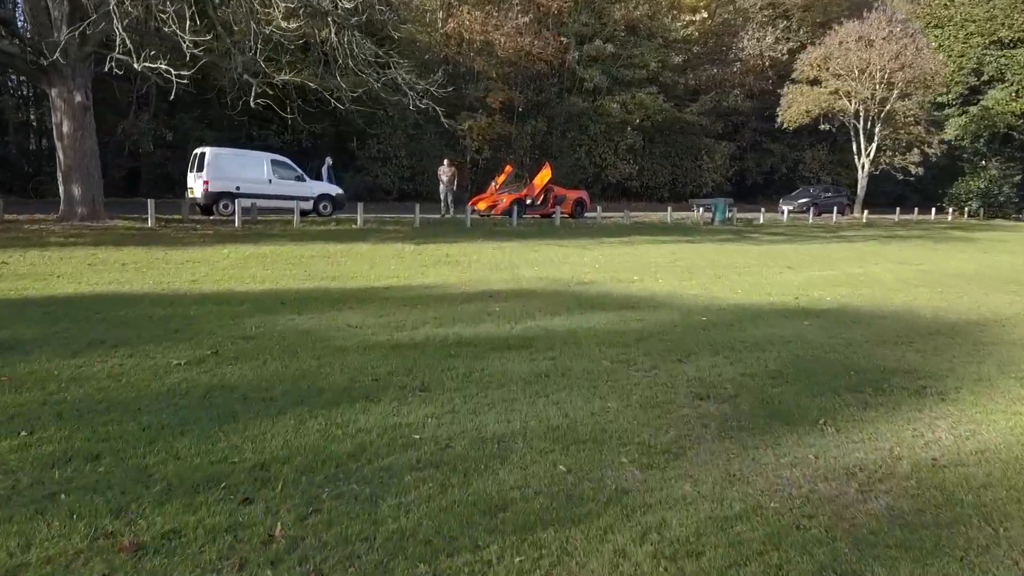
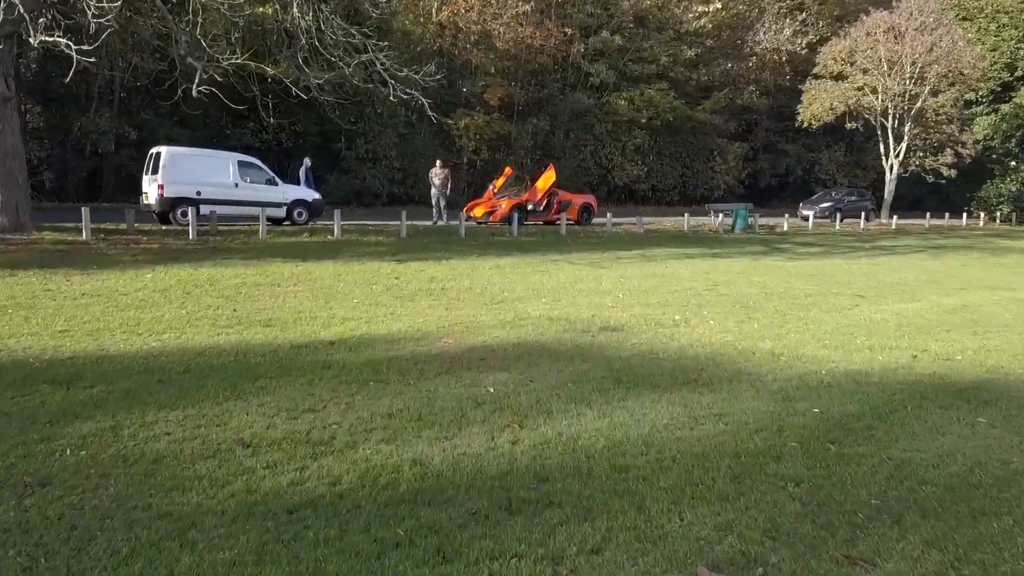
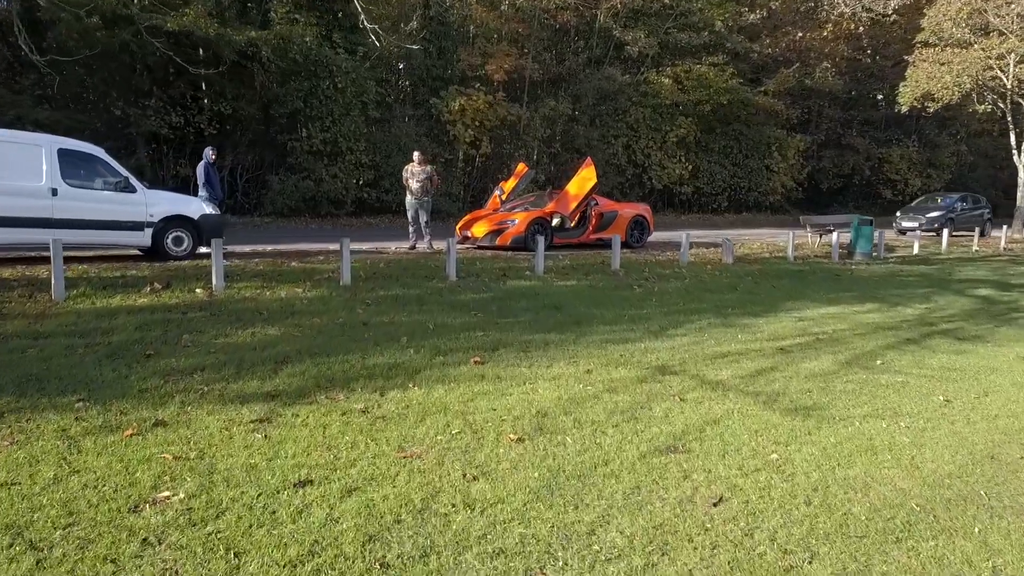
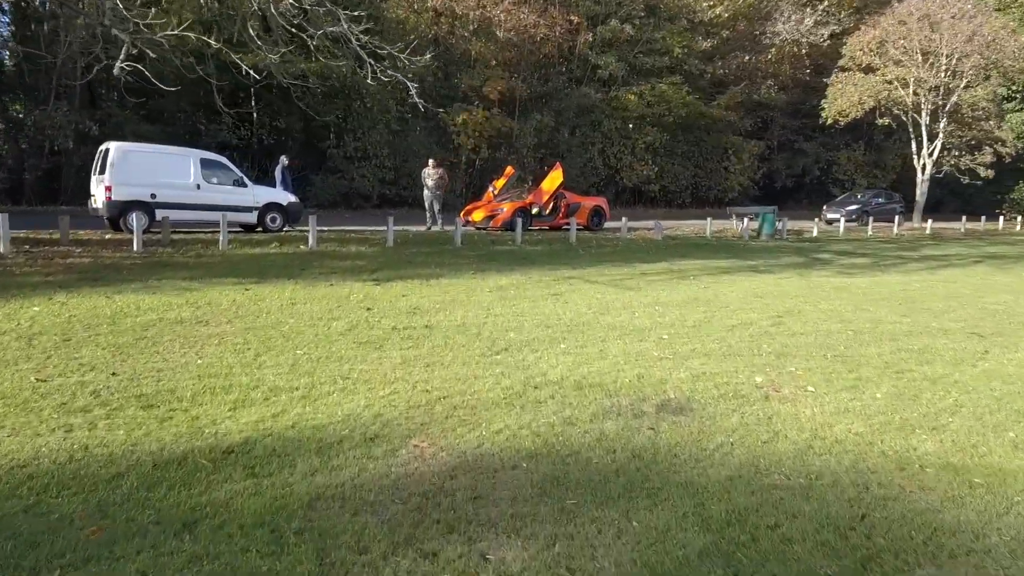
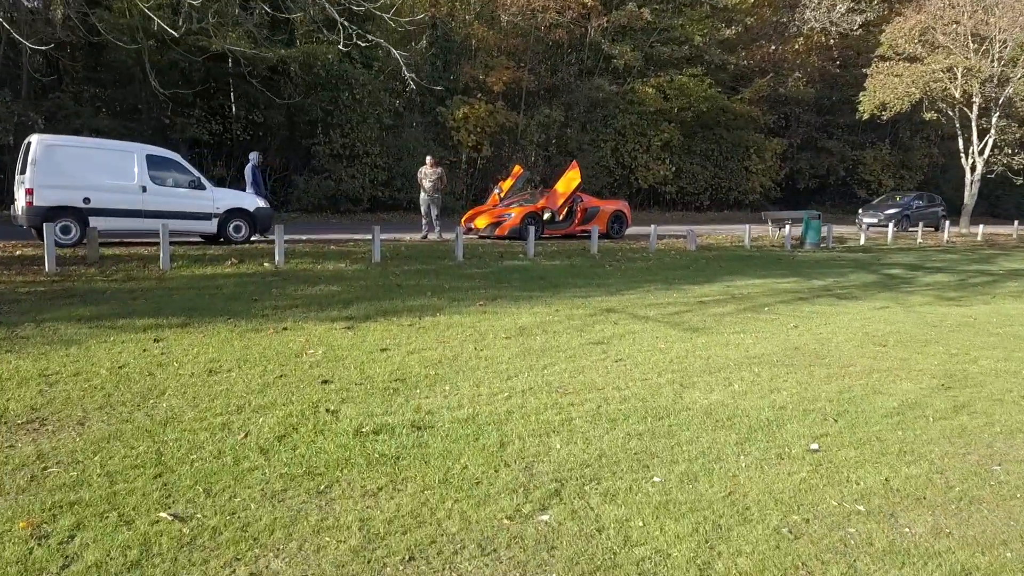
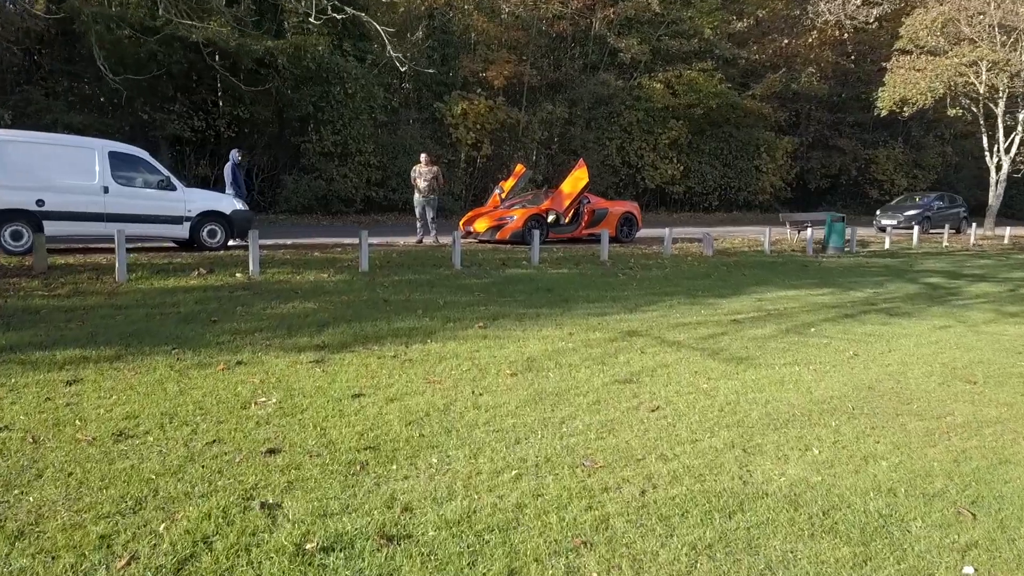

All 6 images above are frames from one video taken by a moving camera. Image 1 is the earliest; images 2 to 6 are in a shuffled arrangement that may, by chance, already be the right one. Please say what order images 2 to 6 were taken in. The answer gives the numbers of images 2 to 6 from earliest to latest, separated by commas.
2, 4, 5, 6, 3
